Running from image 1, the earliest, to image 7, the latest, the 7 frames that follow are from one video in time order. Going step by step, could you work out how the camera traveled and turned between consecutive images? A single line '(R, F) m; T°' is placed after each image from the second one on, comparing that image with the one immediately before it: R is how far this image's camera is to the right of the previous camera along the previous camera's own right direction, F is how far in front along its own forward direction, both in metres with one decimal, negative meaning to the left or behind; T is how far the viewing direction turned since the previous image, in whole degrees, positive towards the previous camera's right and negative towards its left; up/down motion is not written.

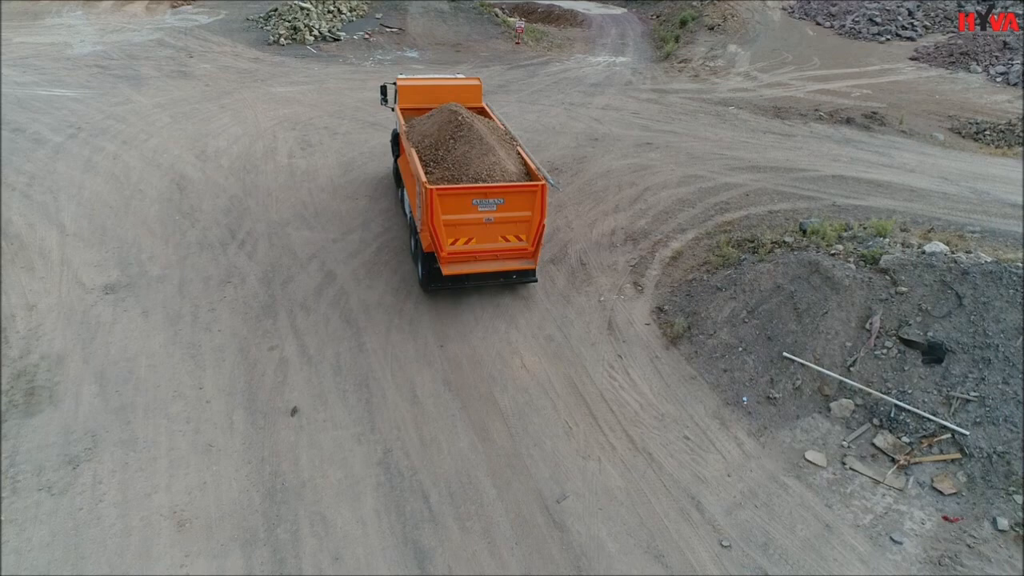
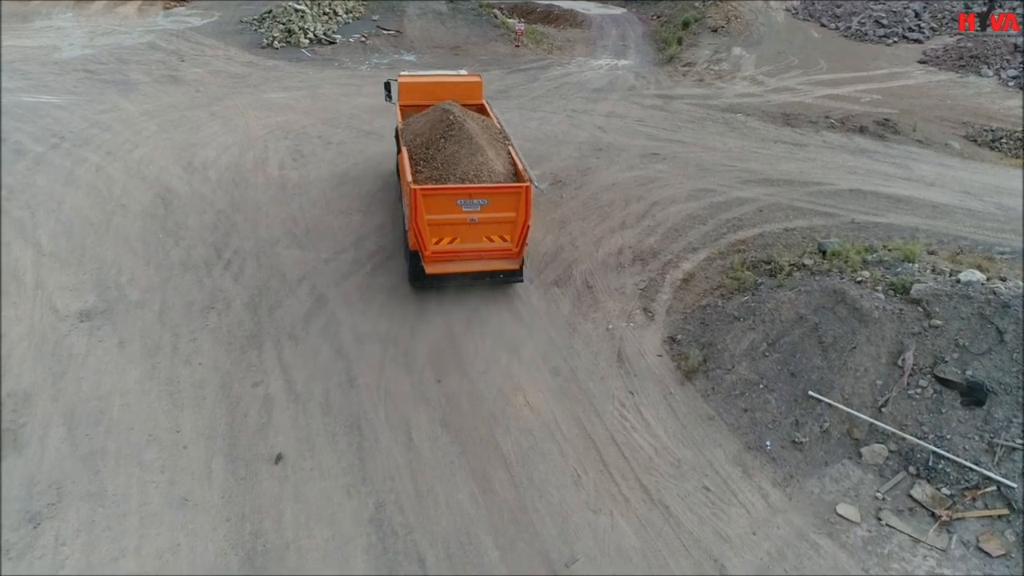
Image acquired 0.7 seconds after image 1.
(0.0, +0.6) m; 0°
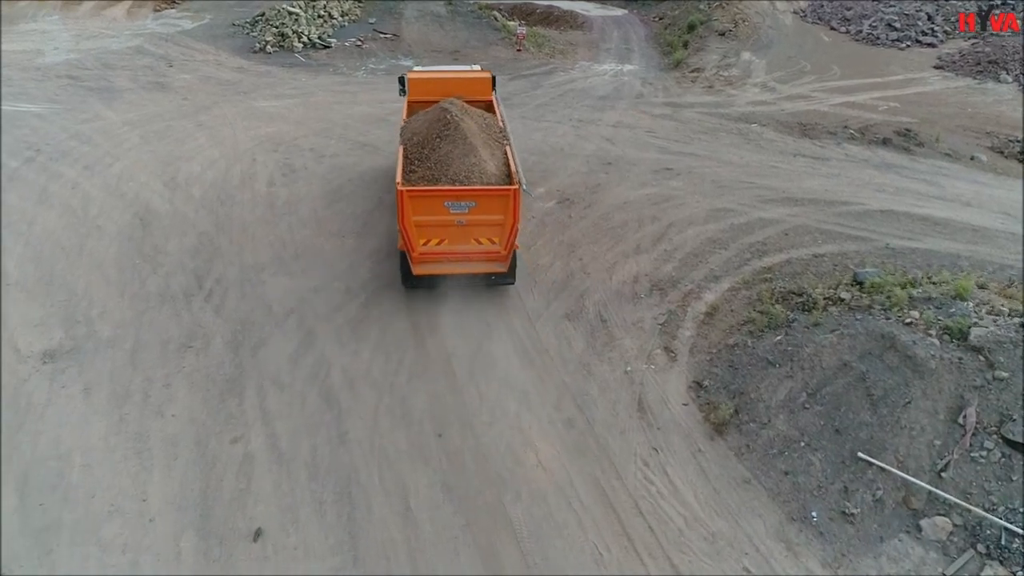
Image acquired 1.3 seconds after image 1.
(-0.1, +0.8) m; 0°
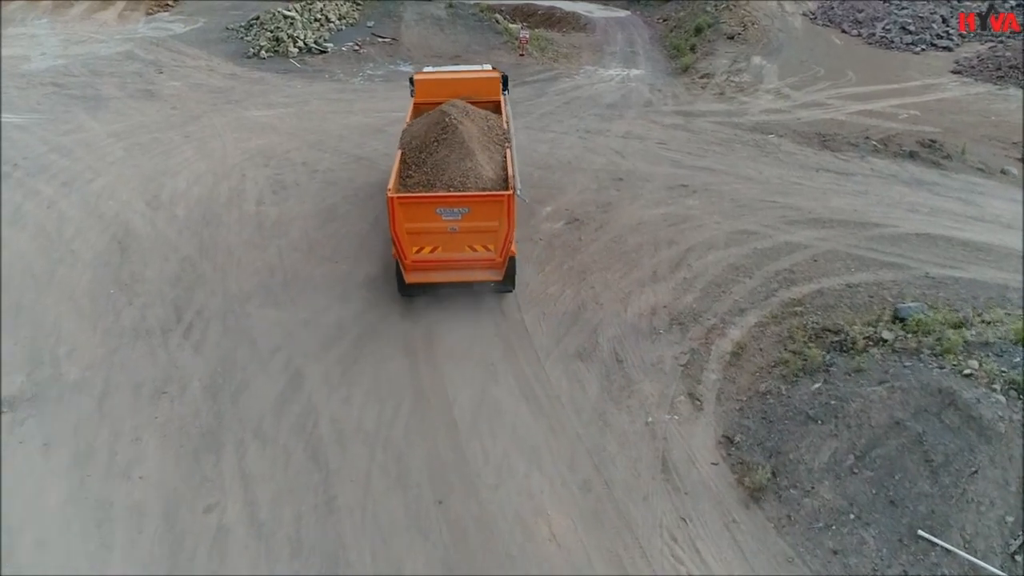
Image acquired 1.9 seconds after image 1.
(-0.1, +0.8) m; 0°
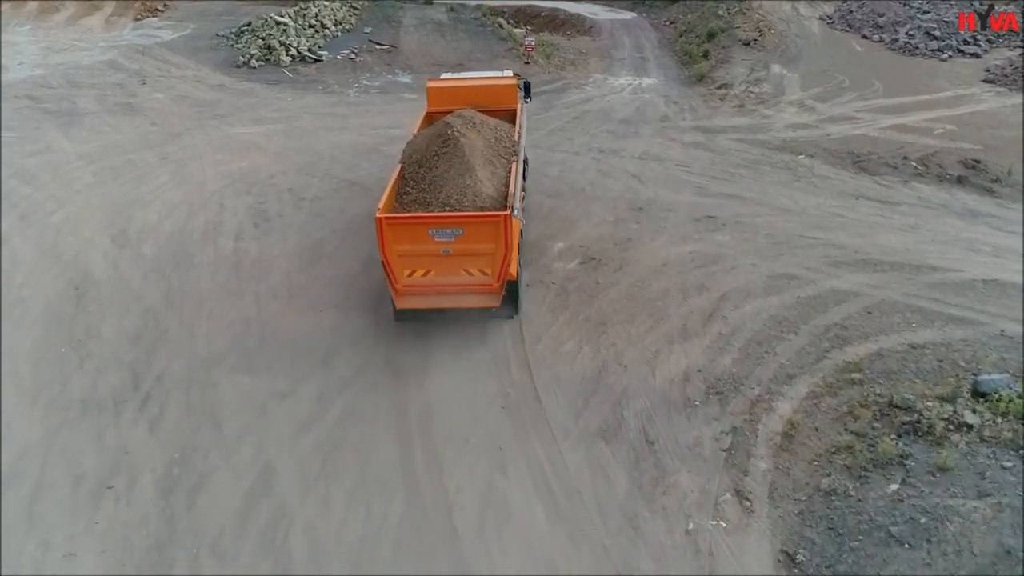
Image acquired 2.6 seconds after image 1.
(-0.1, +1.2) m; 0°
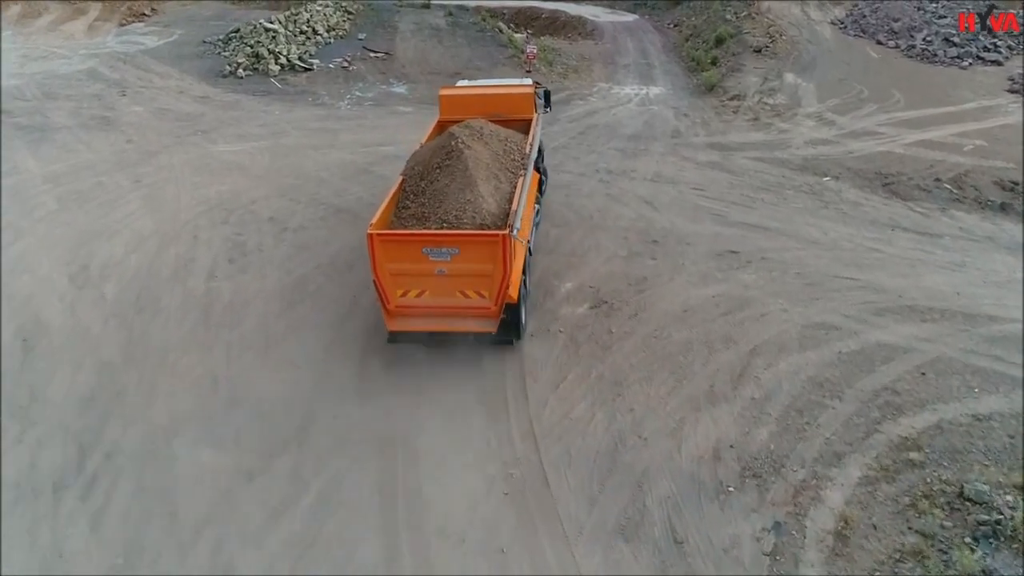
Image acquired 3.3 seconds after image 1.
(0.0, +1.0) m; 0°
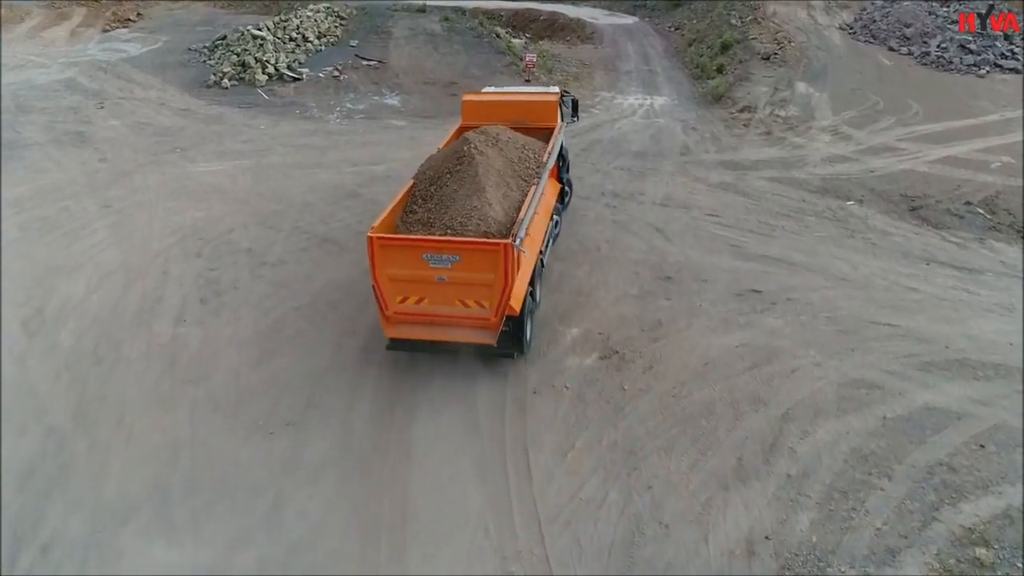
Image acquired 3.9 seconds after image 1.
(0.0, +0.9) m; 0°
